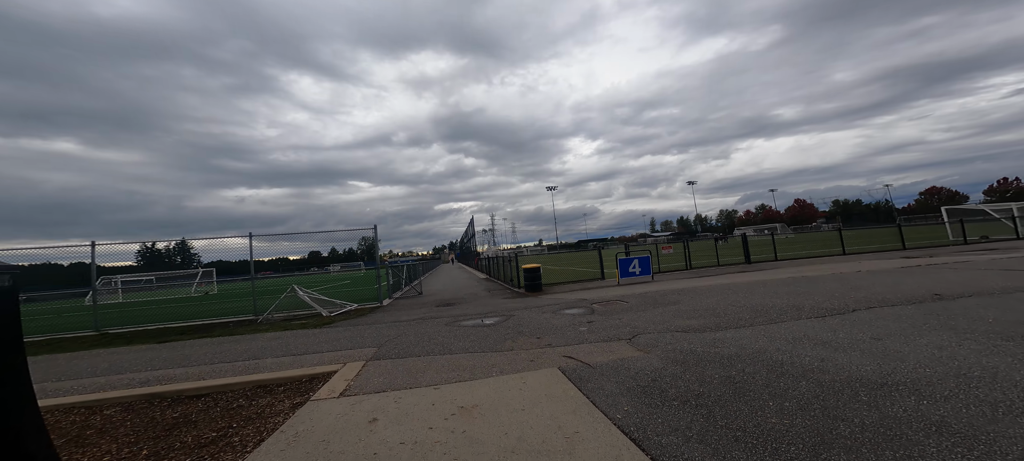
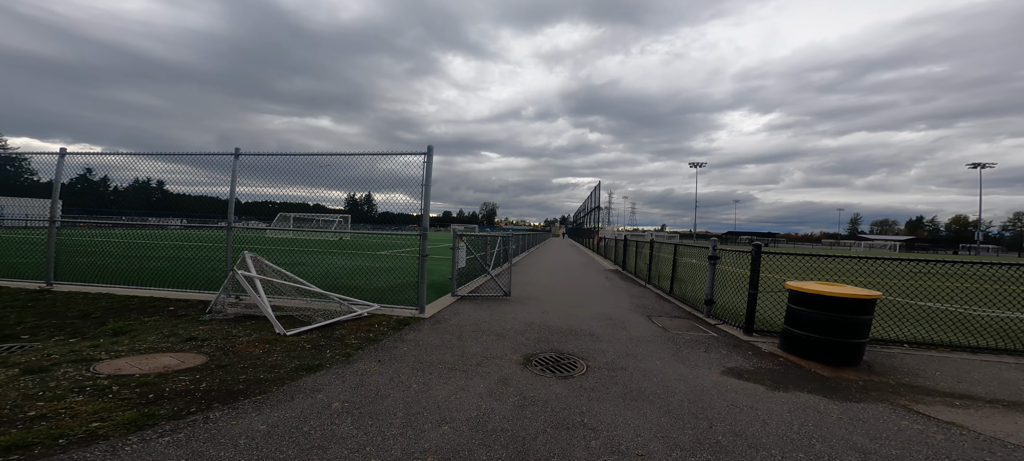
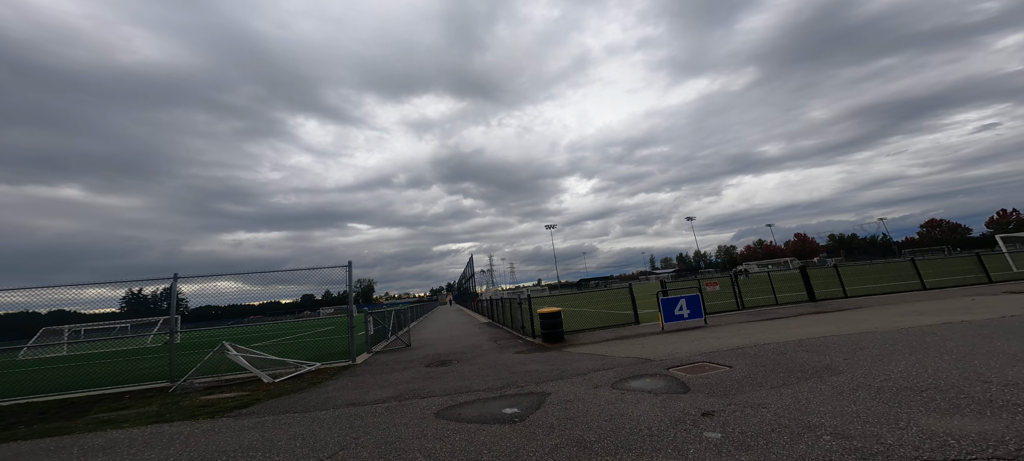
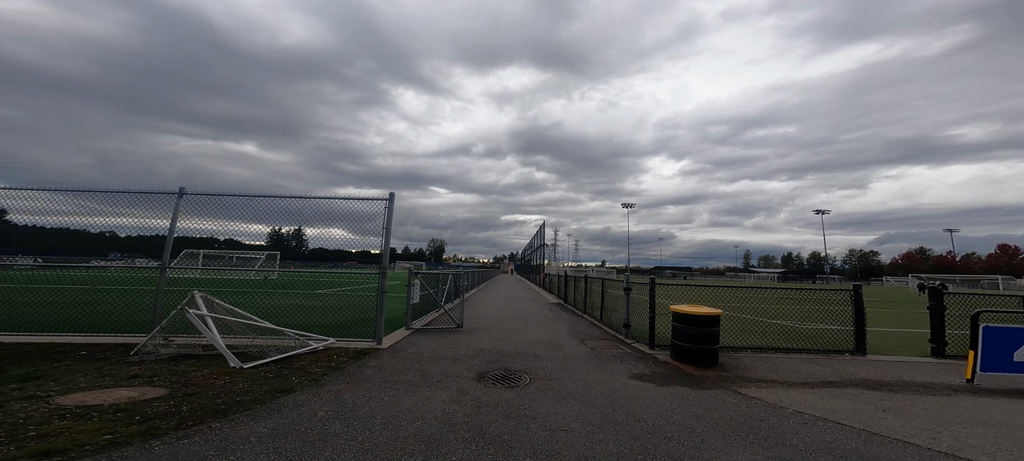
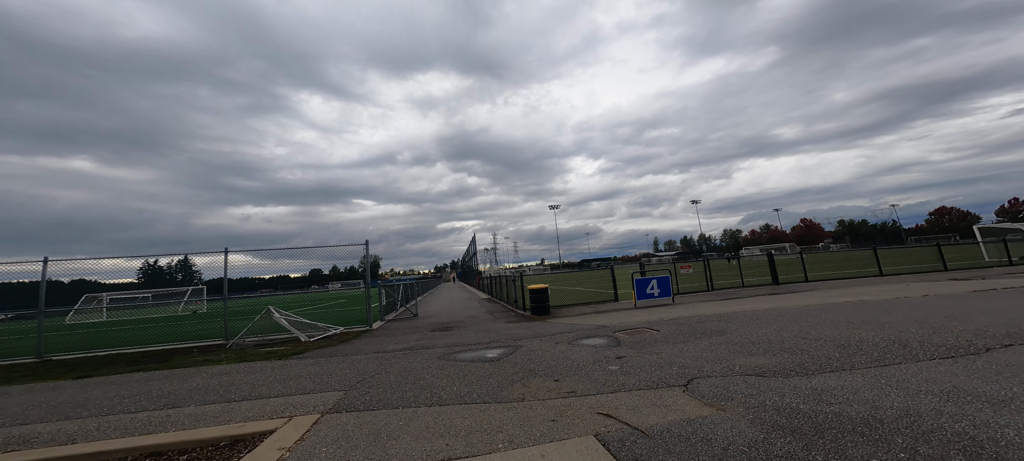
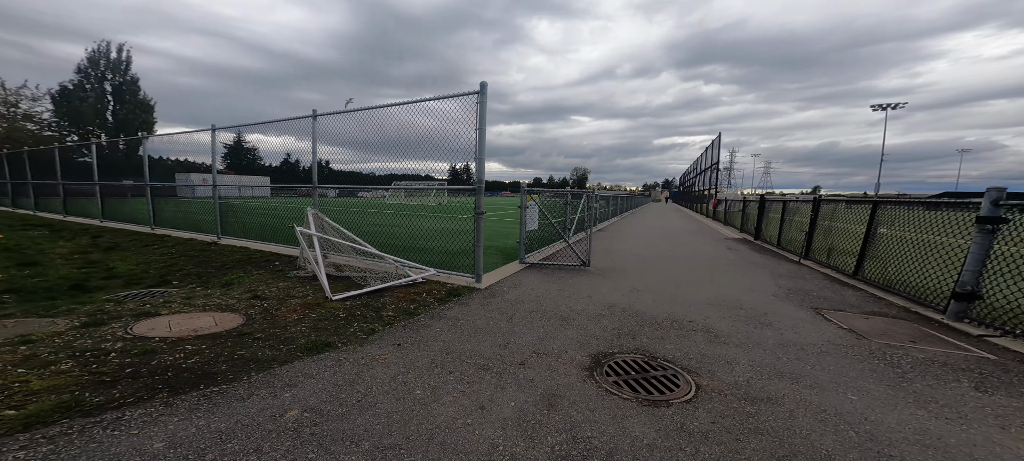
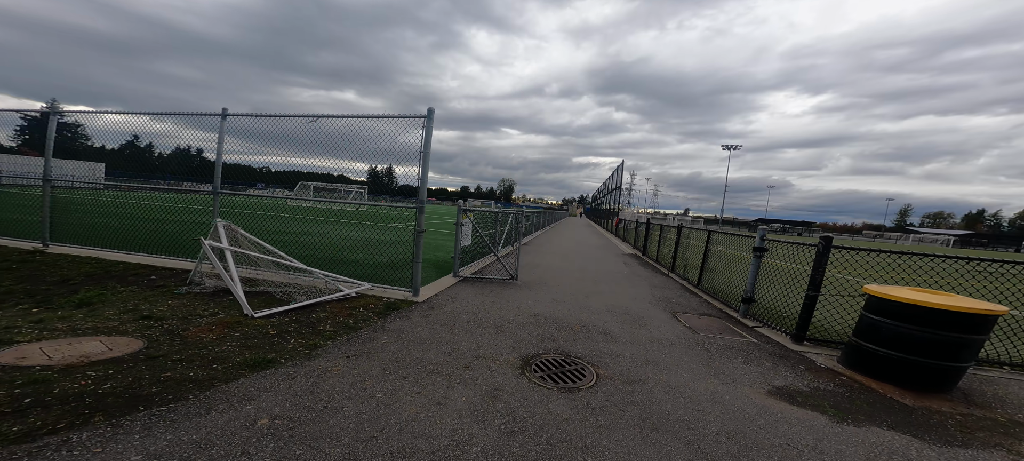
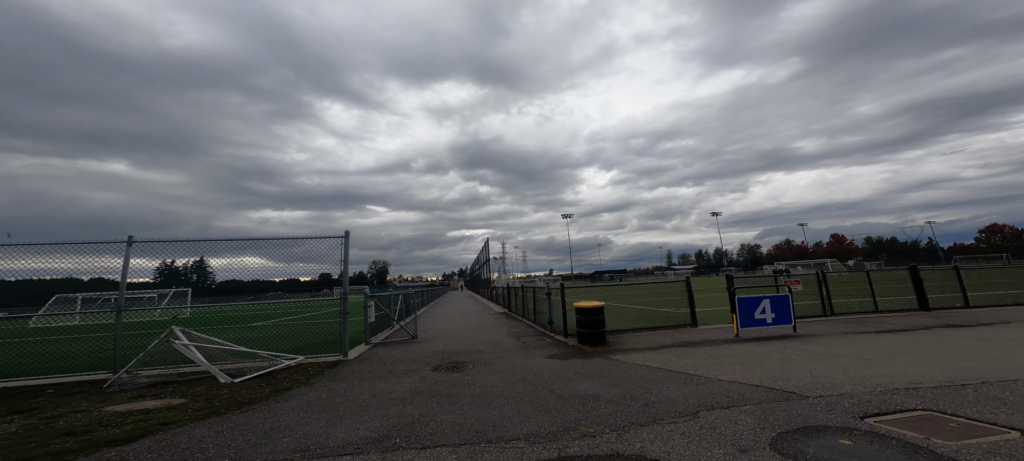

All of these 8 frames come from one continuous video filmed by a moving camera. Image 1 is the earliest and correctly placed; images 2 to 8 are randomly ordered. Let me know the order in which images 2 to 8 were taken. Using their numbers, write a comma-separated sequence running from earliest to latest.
5, 3, 8, 4, 2, 7, 6
